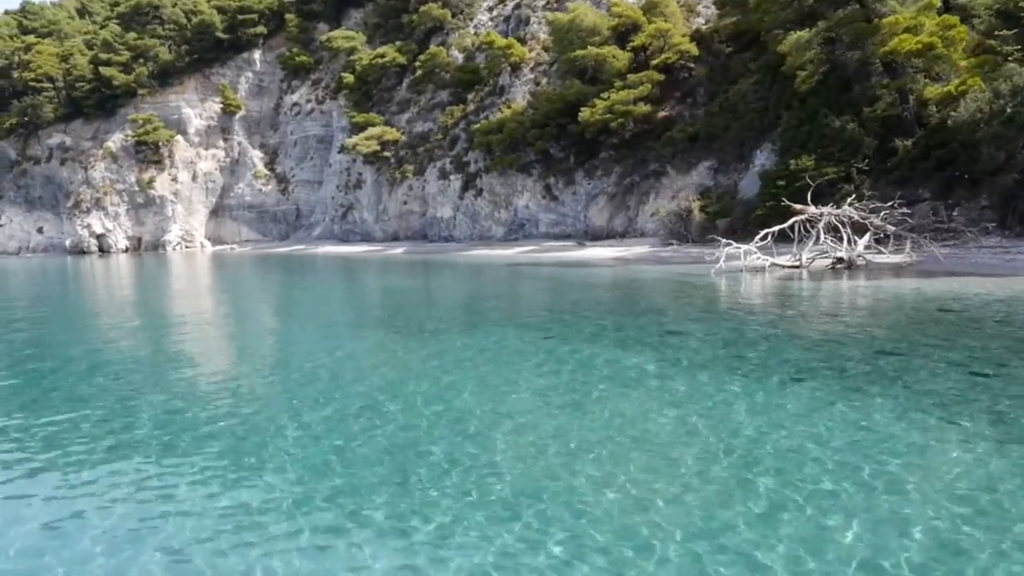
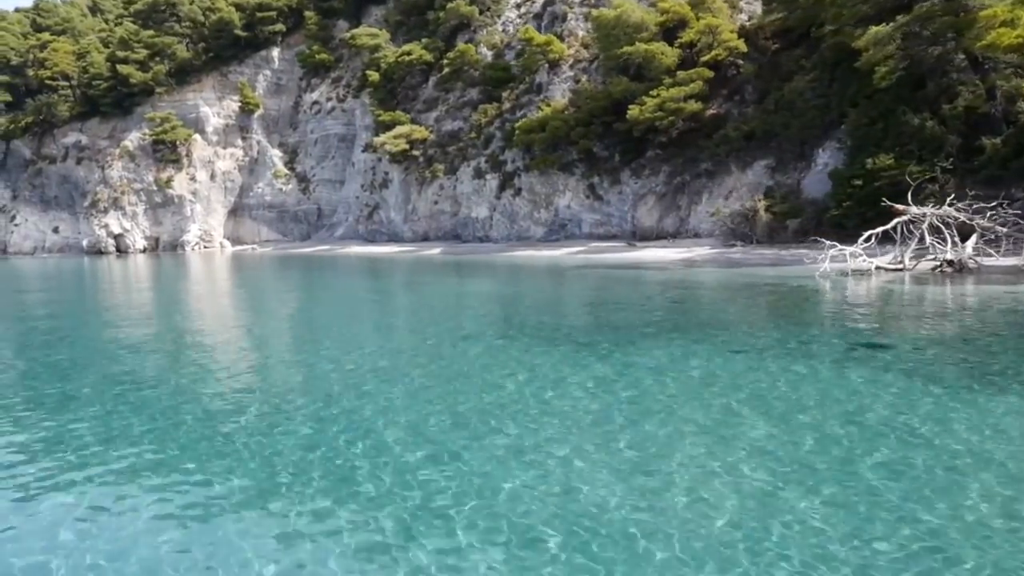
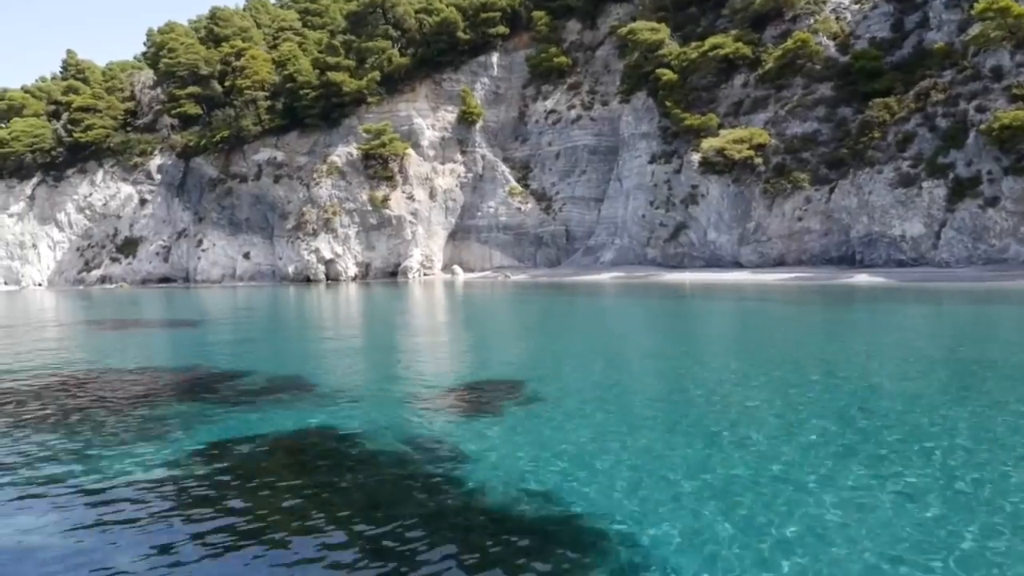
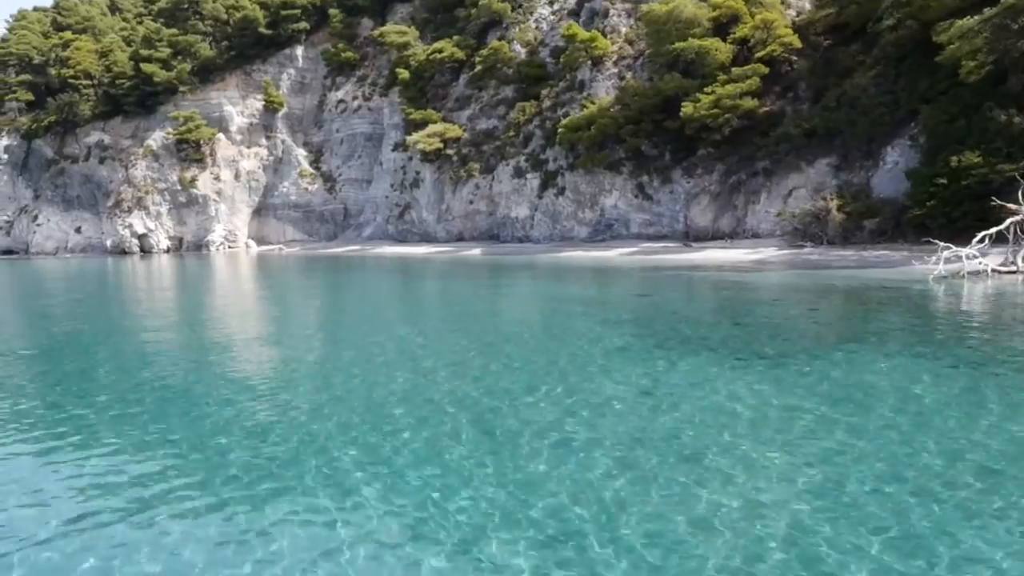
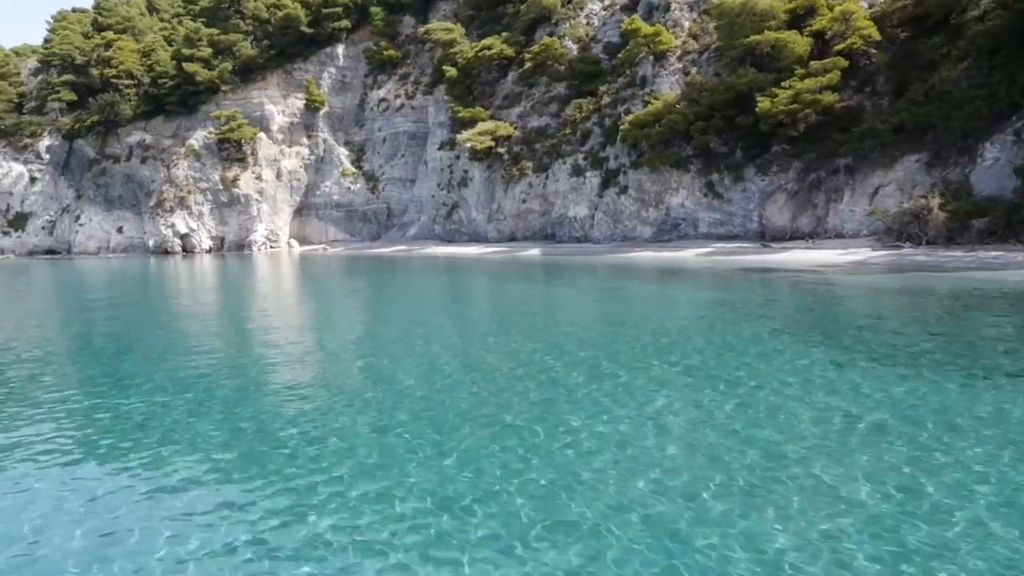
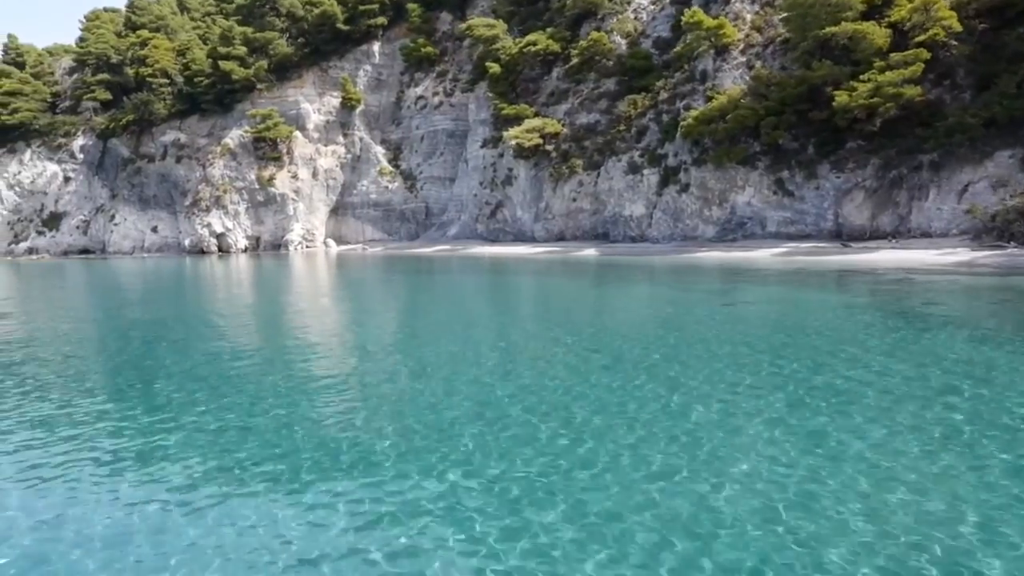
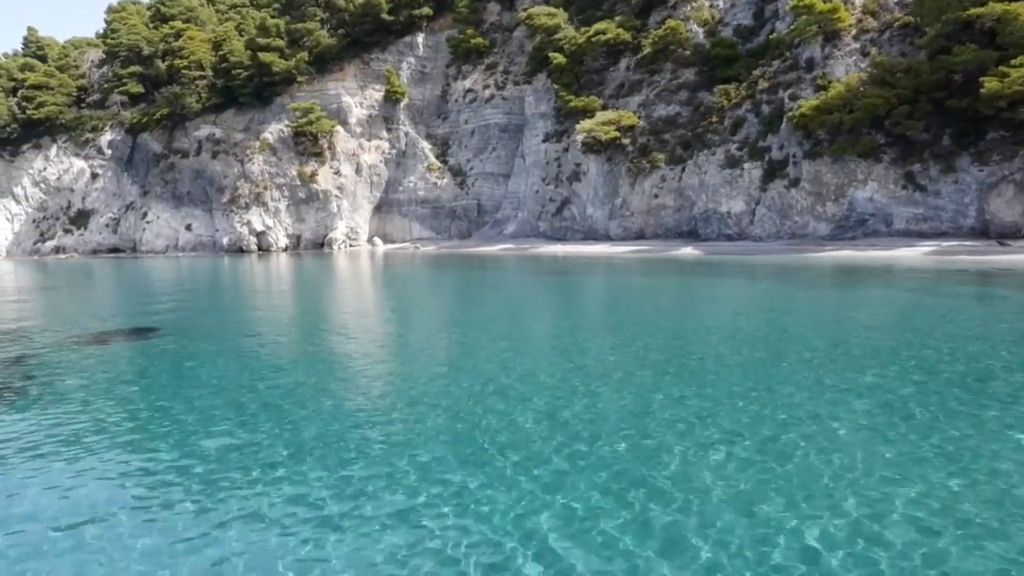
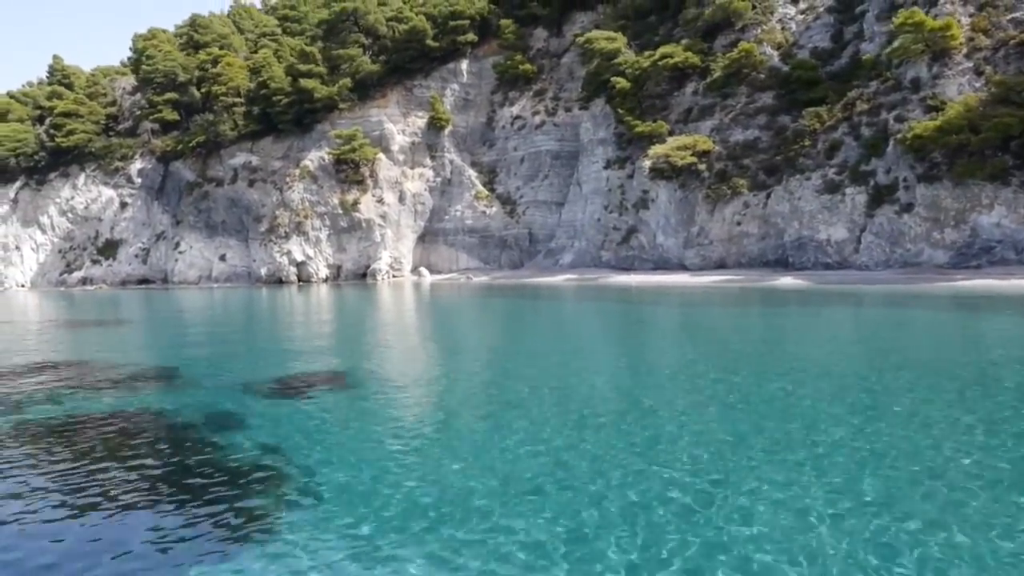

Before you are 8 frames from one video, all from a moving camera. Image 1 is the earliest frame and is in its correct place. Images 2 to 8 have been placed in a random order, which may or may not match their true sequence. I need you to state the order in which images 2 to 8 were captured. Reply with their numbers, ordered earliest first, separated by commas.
2, 4, 5, 6, 7, 8, 3
